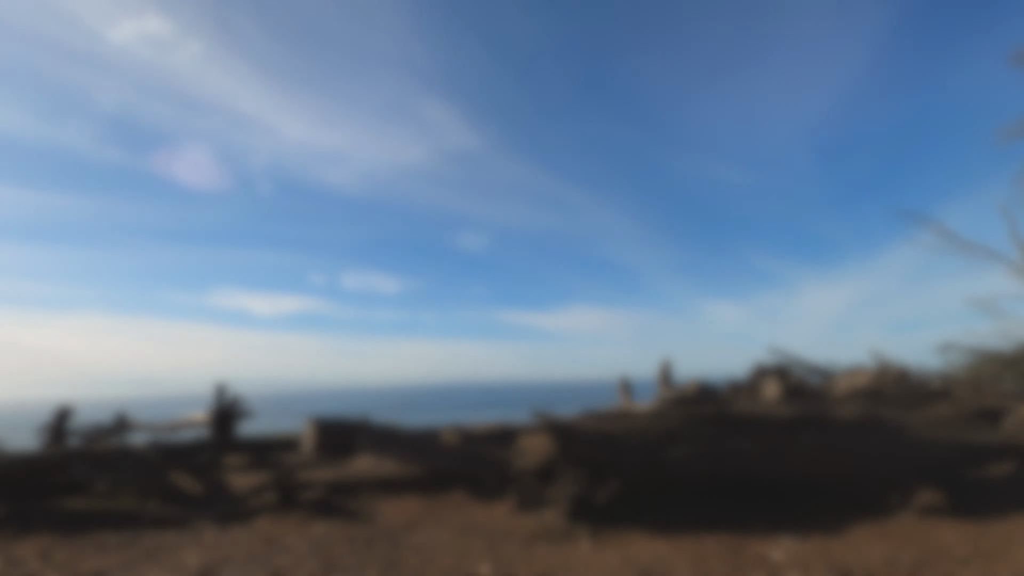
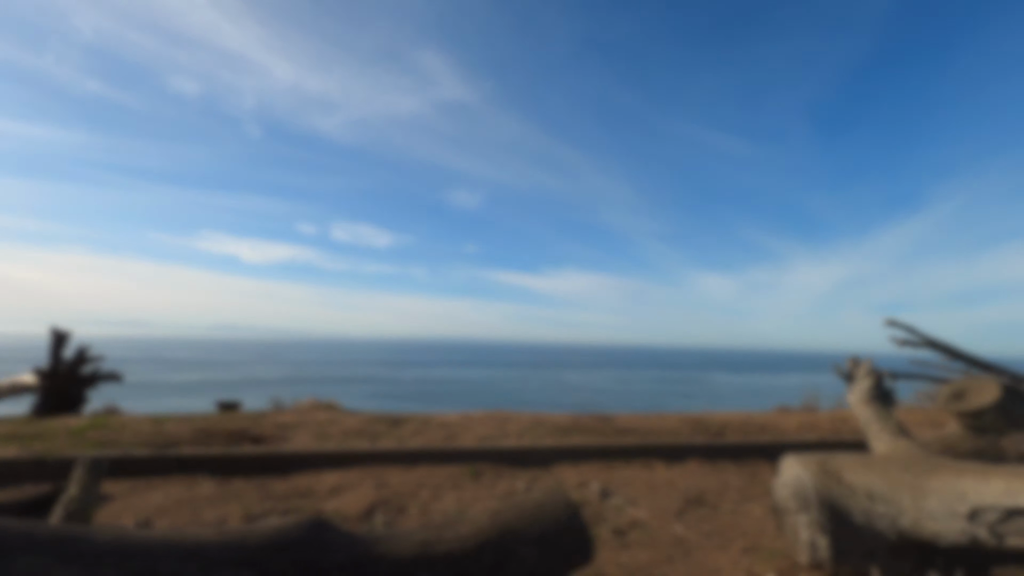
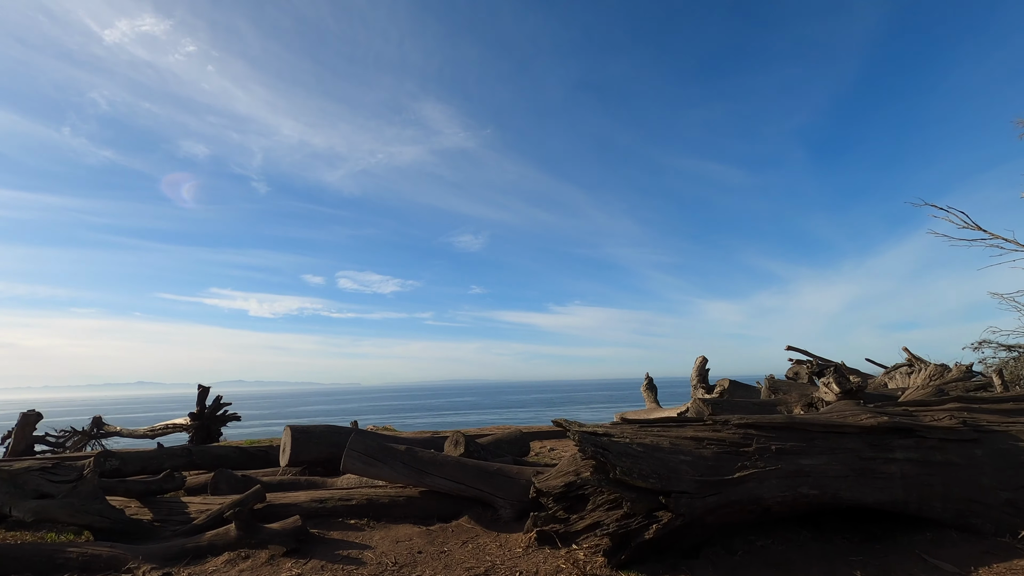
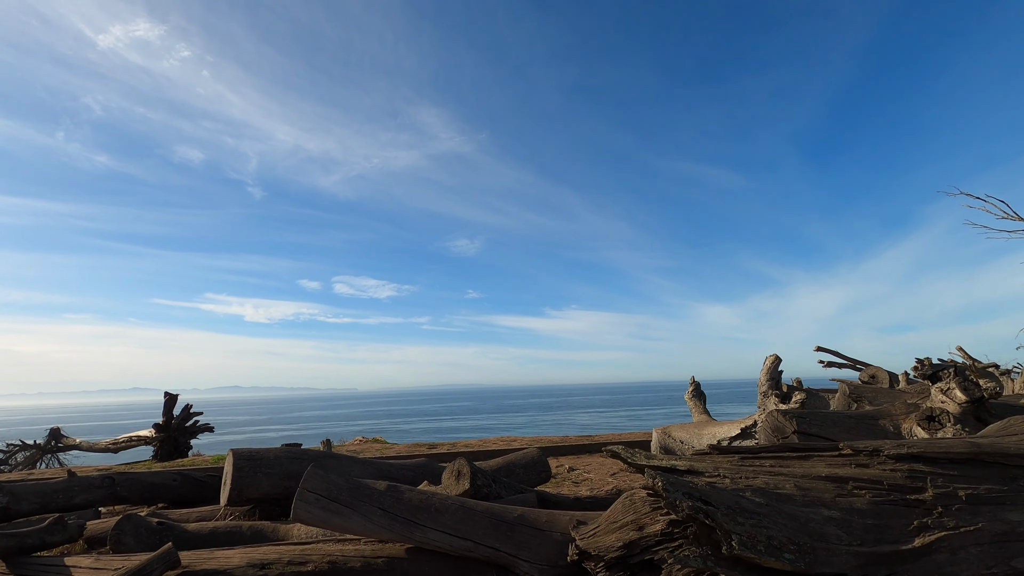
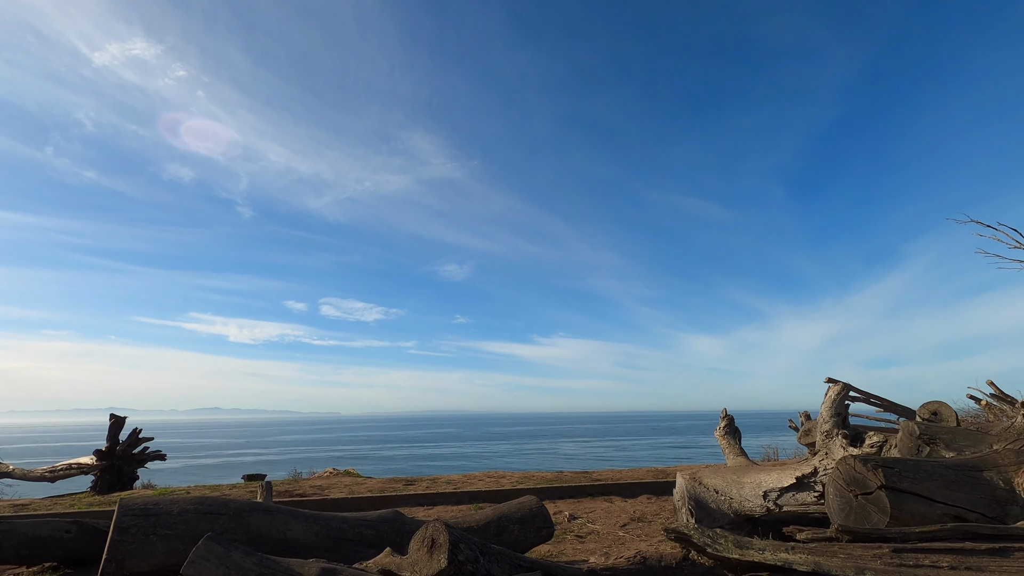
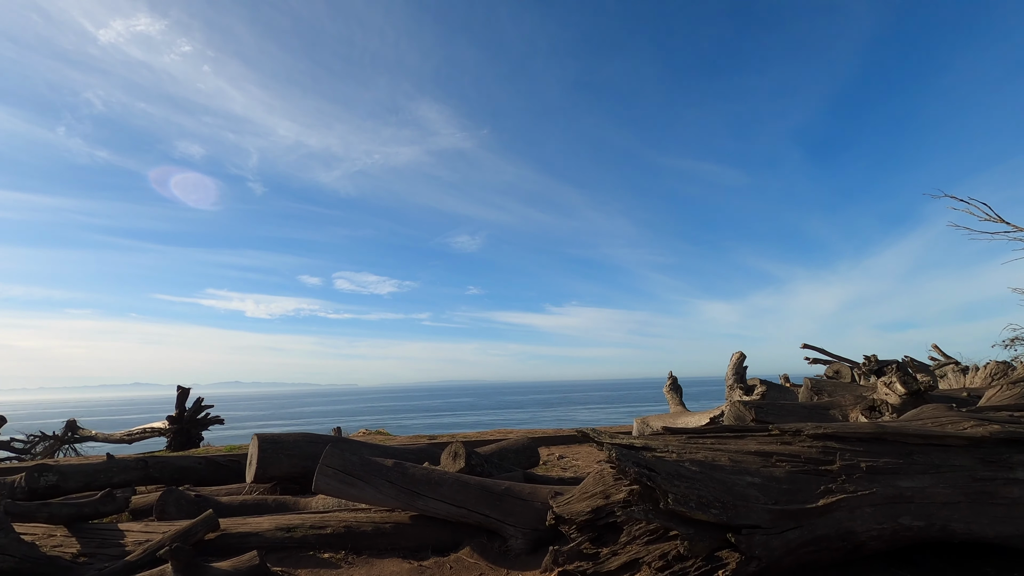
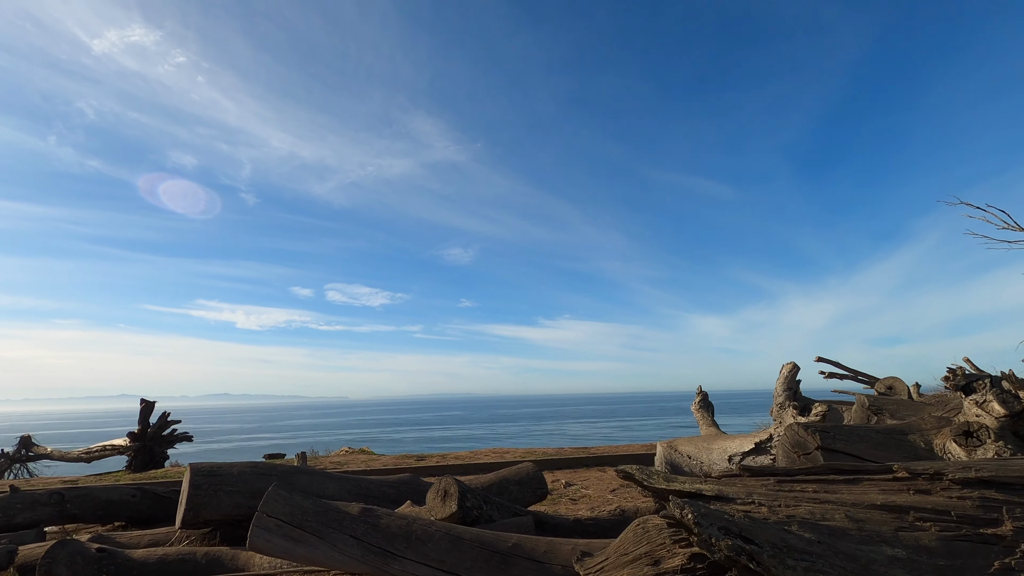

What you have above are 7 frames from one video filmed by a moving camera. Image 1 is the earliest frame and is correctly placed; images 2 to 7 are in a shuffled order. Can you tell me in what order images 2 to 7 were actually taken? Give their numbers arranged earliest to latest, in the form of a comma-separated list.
3, 6, 4, 7, 5, 2
